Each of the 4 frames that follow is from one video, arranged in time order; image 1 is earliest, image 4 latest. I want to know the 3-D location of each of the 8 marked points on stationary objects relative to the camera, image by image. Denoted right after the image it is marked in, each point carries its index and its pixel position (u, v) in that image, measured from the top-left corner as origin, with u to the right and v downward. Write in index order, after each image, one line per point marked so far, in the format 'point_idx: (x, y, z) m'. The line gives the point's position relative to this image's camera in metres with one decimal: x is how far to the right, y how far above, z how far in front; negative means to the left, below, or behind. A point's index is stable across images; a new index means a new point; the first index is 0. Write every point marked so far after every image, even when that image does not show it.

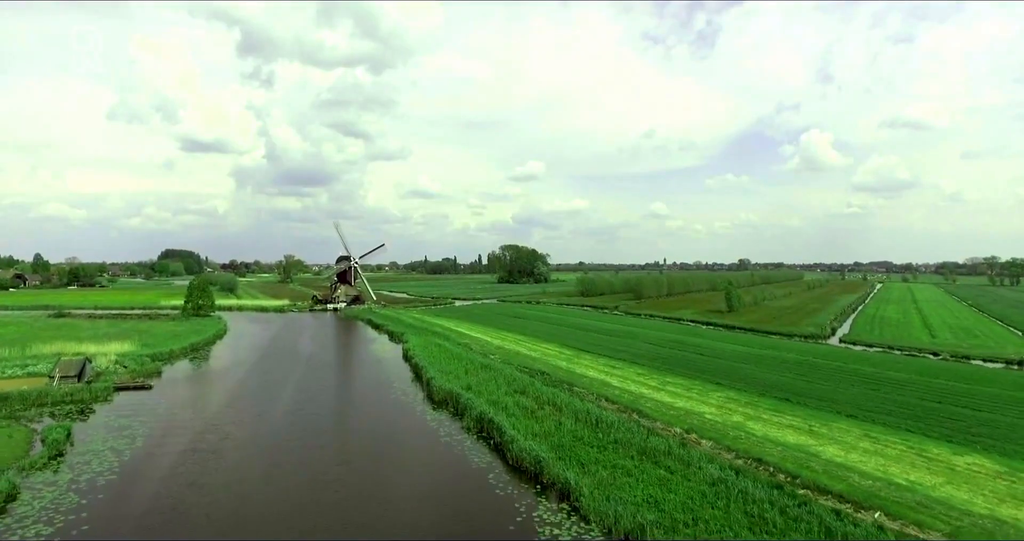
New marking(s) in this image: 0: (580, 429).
0: (+1.9, -4.5, +15.8) m
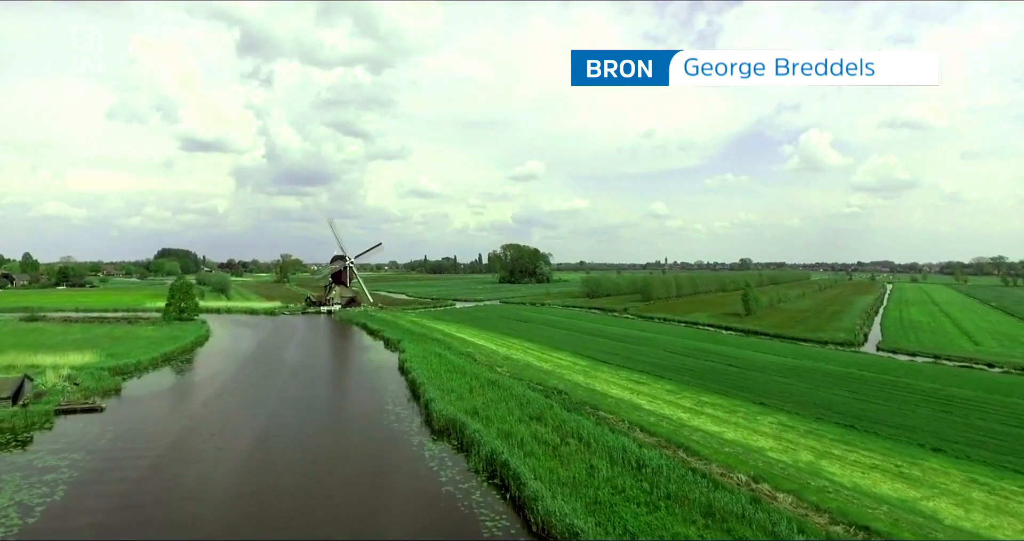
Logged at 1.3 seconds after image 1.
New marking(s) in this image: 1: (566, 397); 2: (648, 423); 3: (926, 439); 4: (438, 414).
0: (+2.4, -4.6, +12.5) m
1: (+1.9, -4.5, +19.7) m
2: (+4.1, -4.6, +16.9) m
3: (+12.7, -5.1, +17.0) m
4: (-2.4, -4.6, +17.8) m
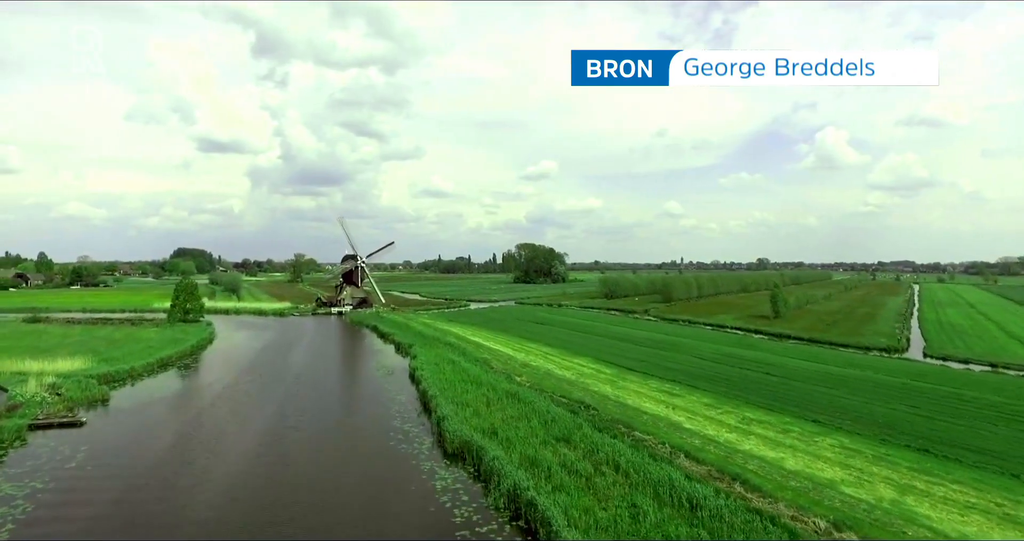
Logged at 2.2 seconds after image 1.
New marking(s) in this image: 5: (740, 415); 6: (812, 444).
0: (+2.9, -4.6, +10.3) m
1: (+2.6, -4.5, +17.5) m
2: (+4.8, -4.7, +14.7) m
3: (+13.3, -5.2, +14.6) m
4: (-1.7, -4.6, +15.7) m
5: (+7.8, -4.9, +18.9) m
6: (+8.7, -5.0, +16.1) m
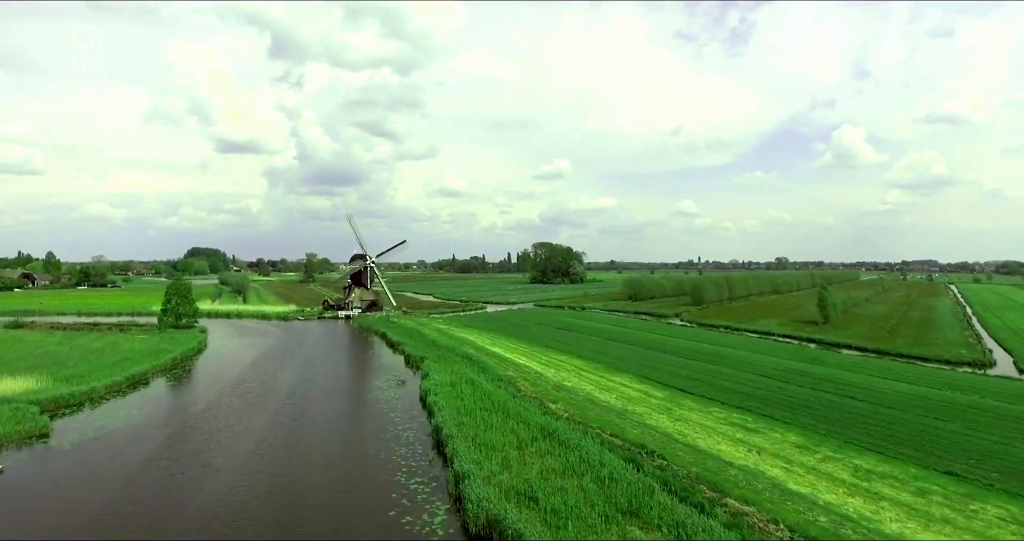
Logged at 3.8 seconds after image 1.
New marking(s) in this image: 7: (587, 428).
0: (+3.7, -4.8, +5.9) m
1: (+3.6, -4.6, +13.1) m
2: (+5.7, -4.8, +10.3) m
3: (+14.2, -5.3, +10.0) m
4: (-0.8, -4.7, +11.4) m
5: (+8.8, -5.0, +14.4) m
6: (+9.7, -5.1, +11.6) m
7: (+2.2, -4.6, +16.5) m
